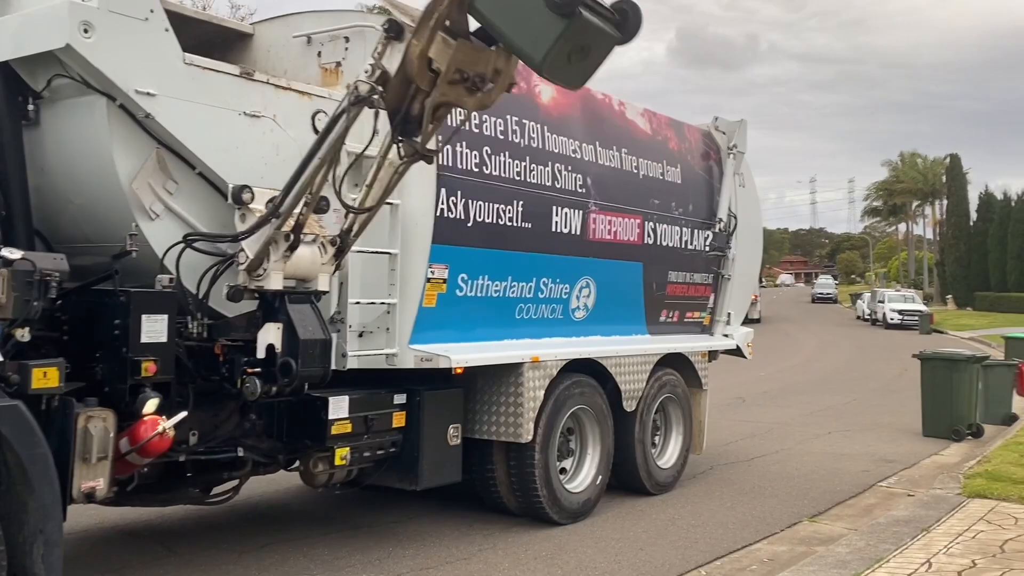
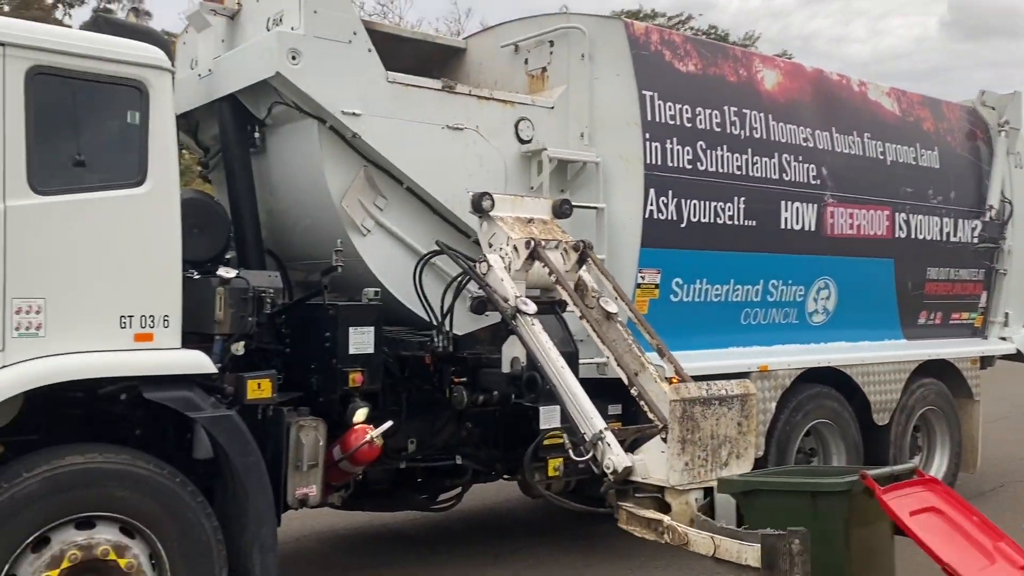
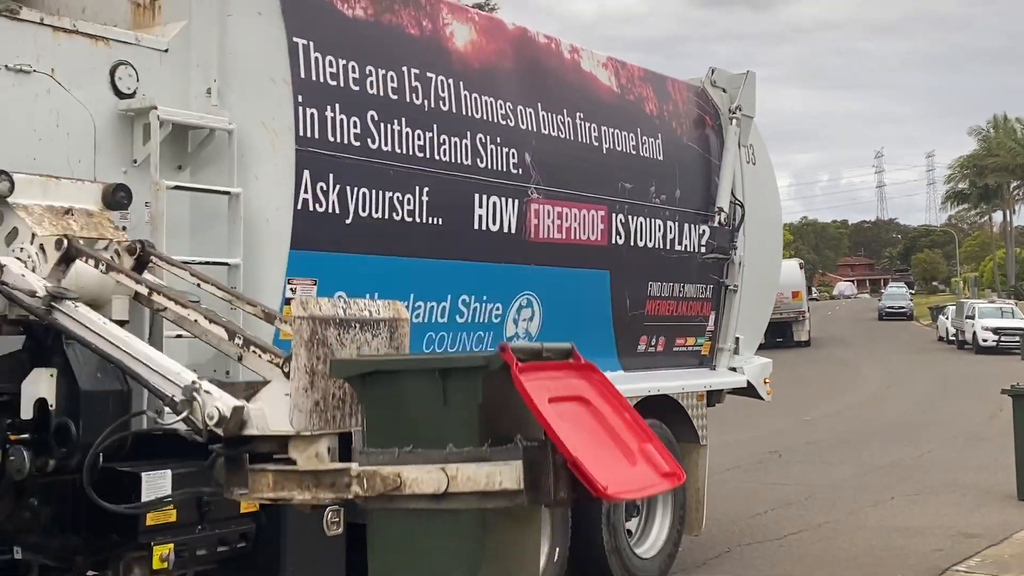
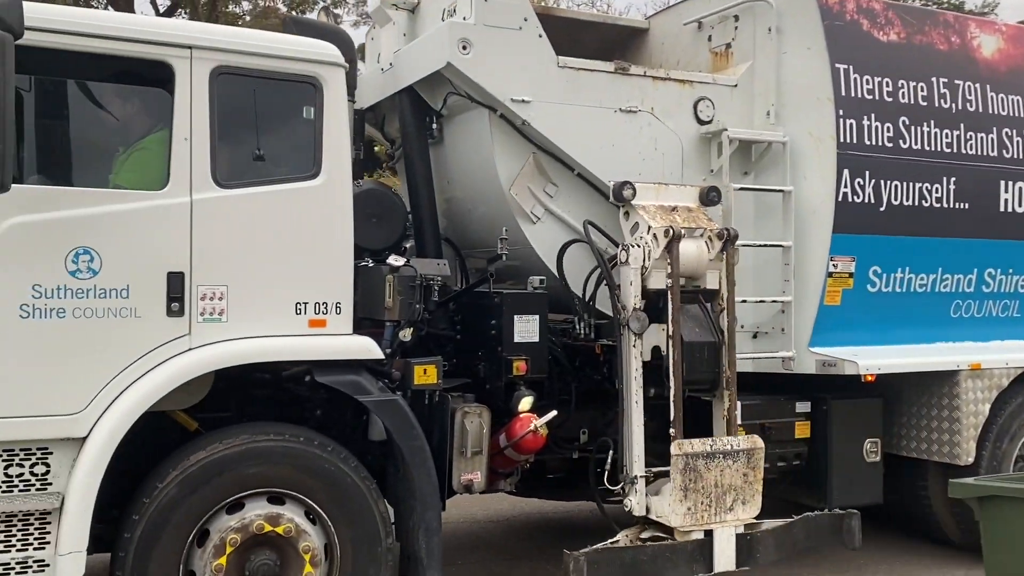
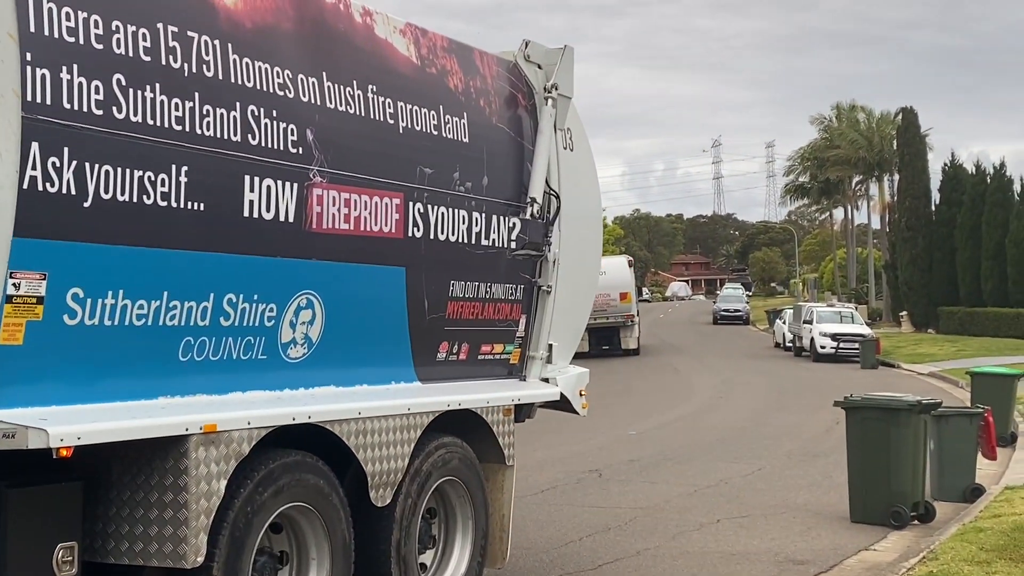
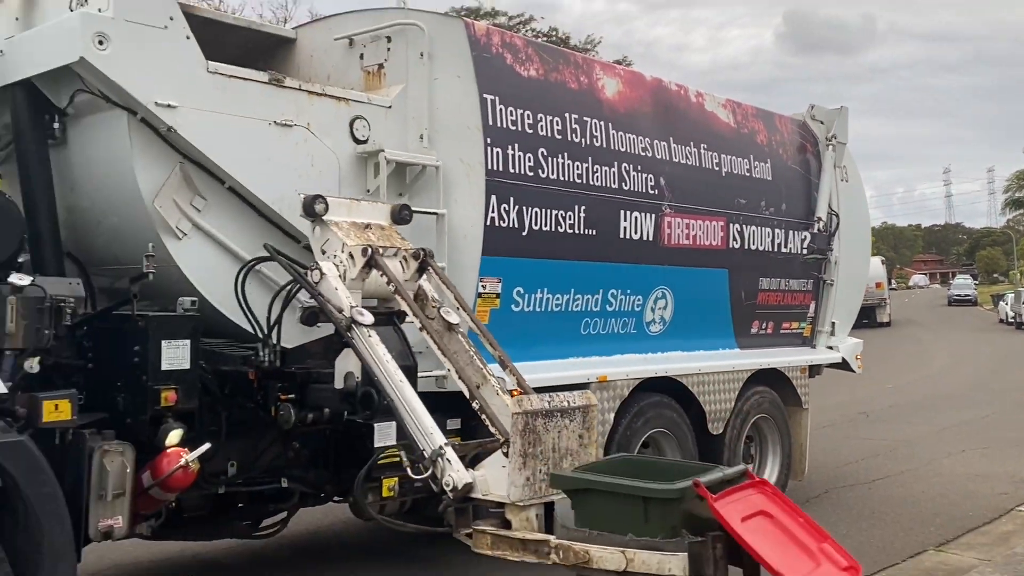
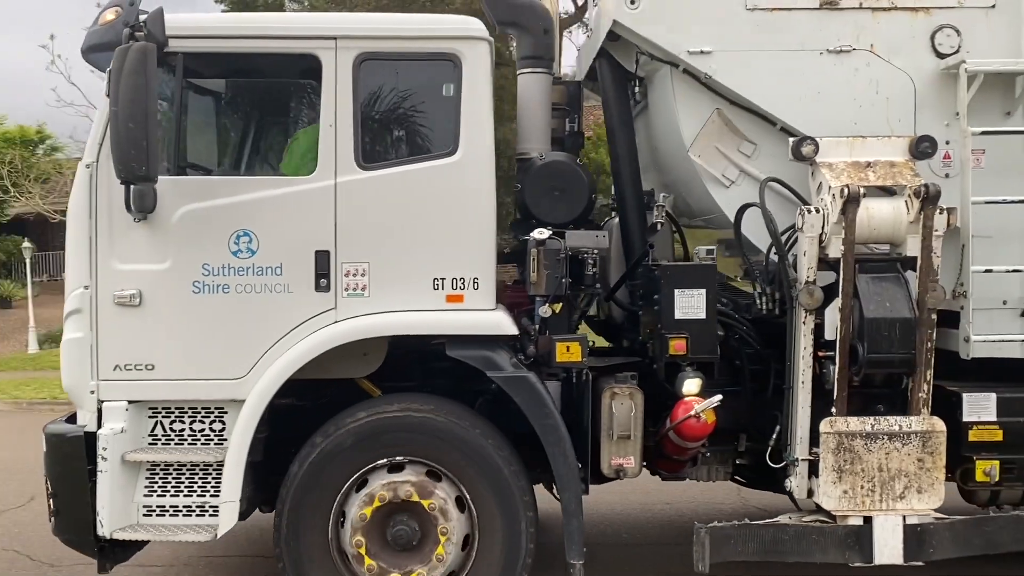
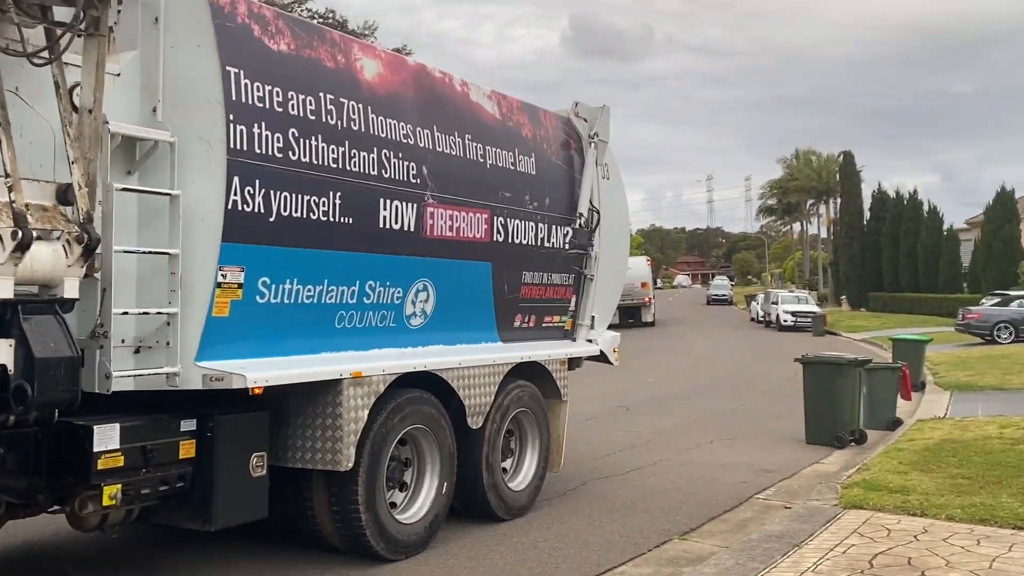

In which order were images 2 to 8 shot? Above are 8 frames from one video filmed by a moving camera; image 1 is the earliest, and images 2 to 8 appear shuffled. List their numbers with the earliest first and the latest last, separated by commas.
8, 5, 3, 6, 2, 4, 7
